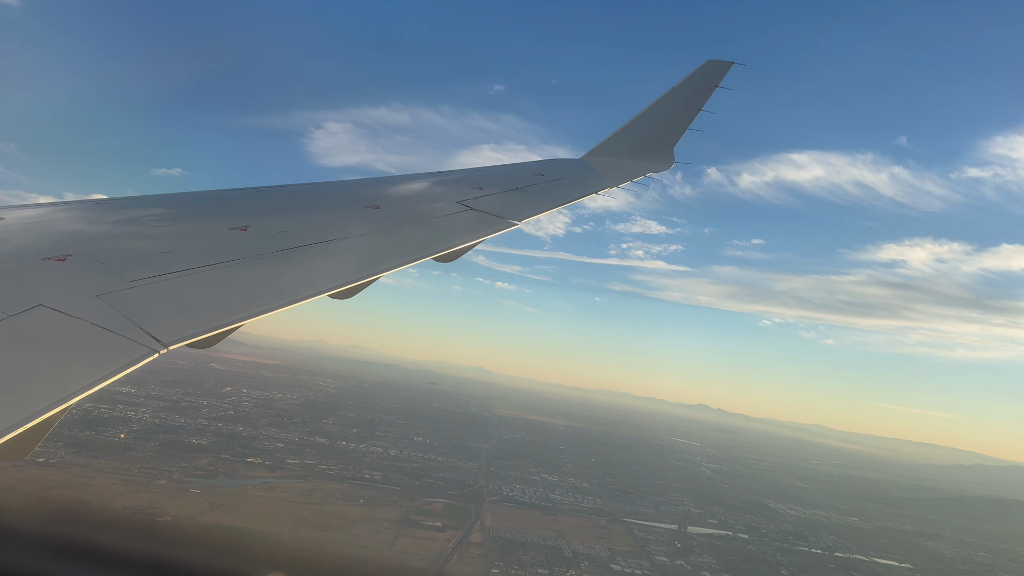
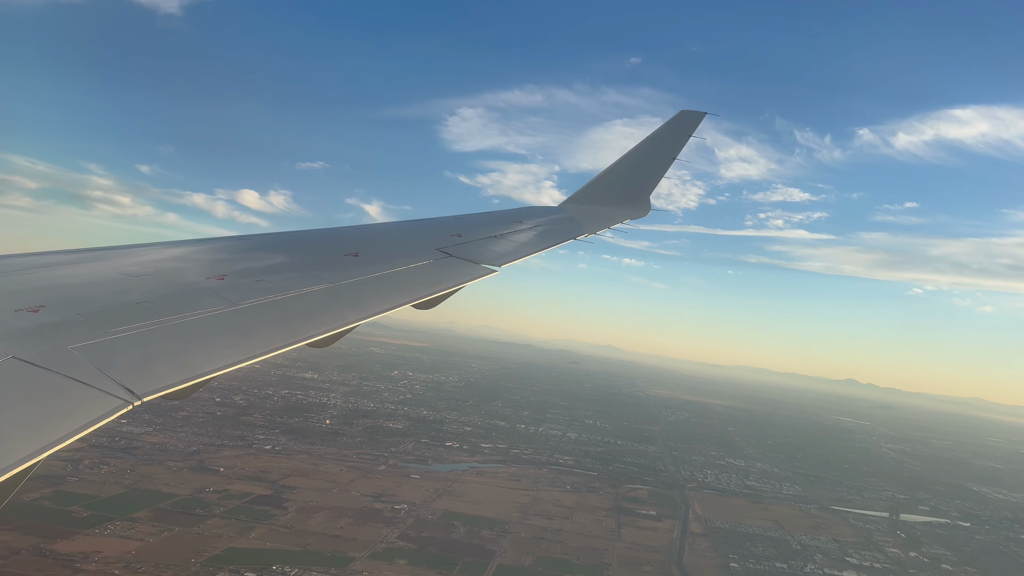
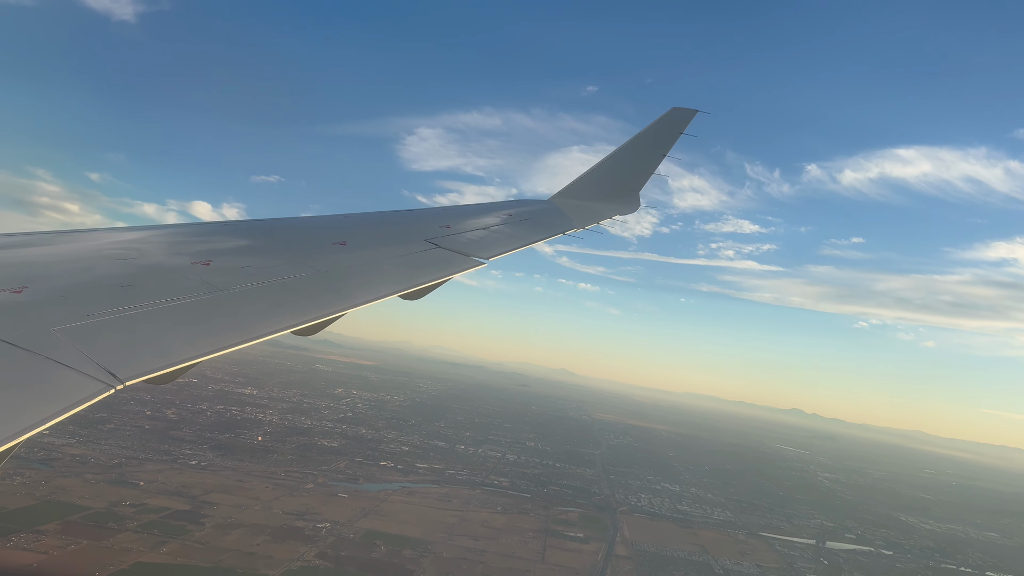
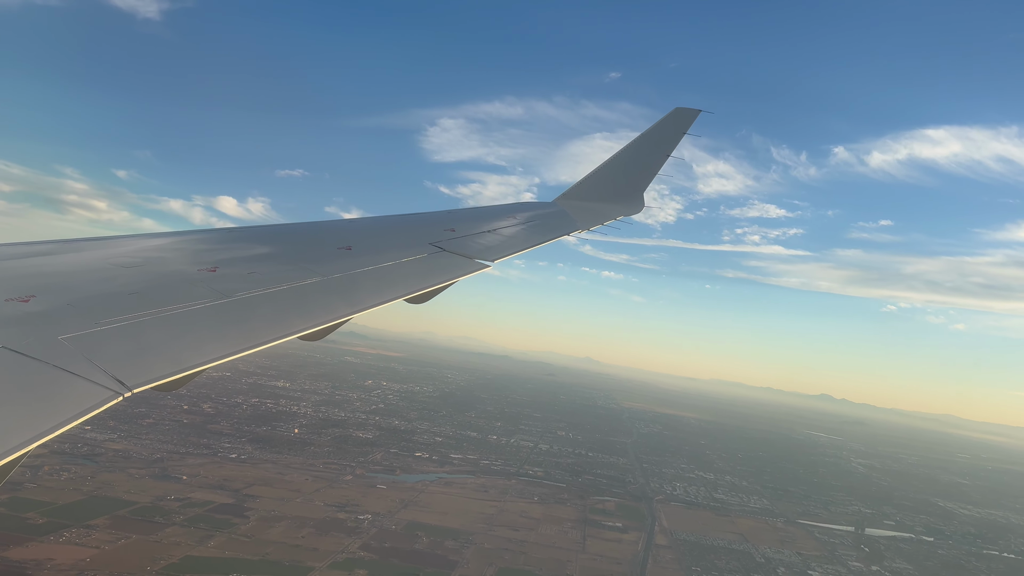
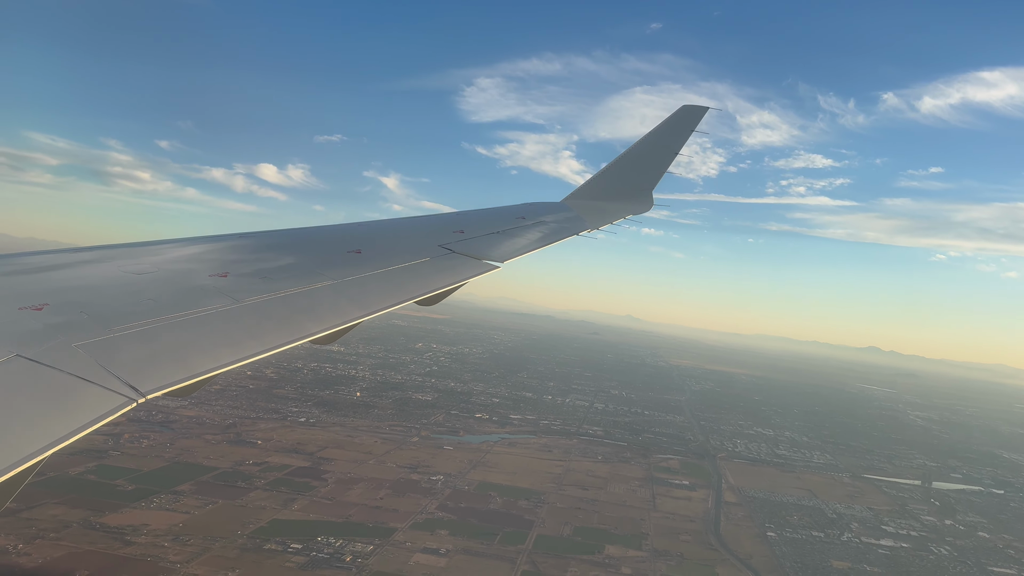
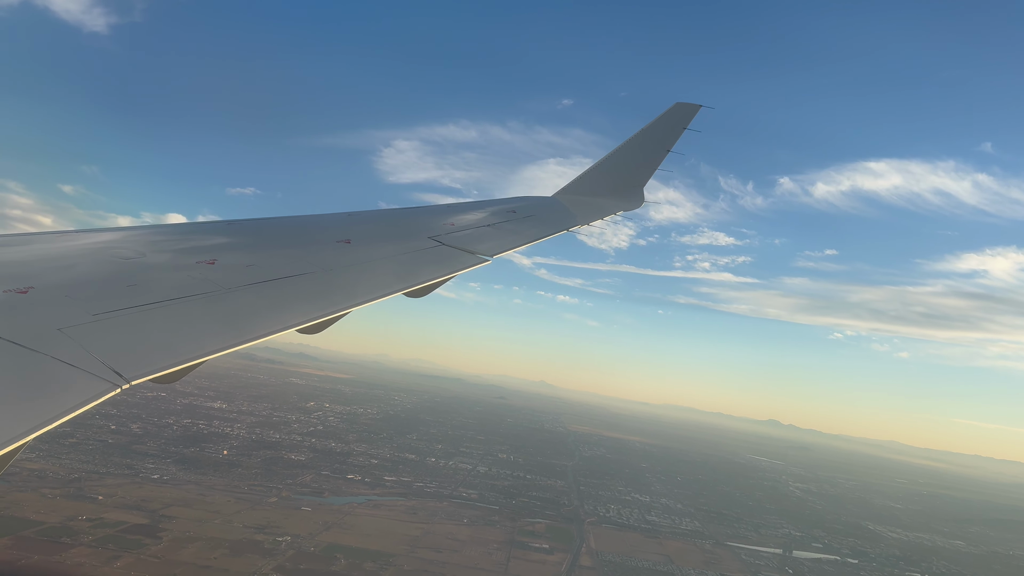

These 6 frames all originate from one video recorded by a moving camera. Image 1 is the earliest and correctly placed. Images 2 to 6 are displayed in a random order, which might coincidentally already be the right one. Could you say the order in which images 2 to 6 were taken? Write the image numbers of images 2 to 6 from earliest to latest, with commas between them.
6, 3, 4, 2, 5
